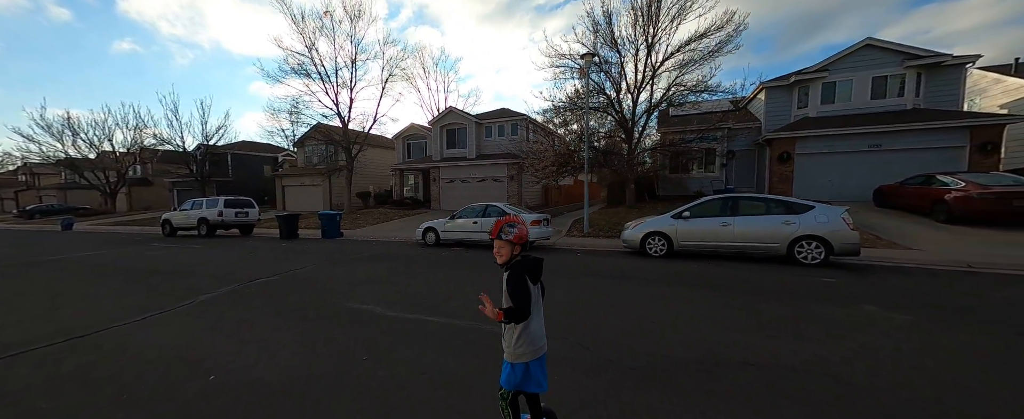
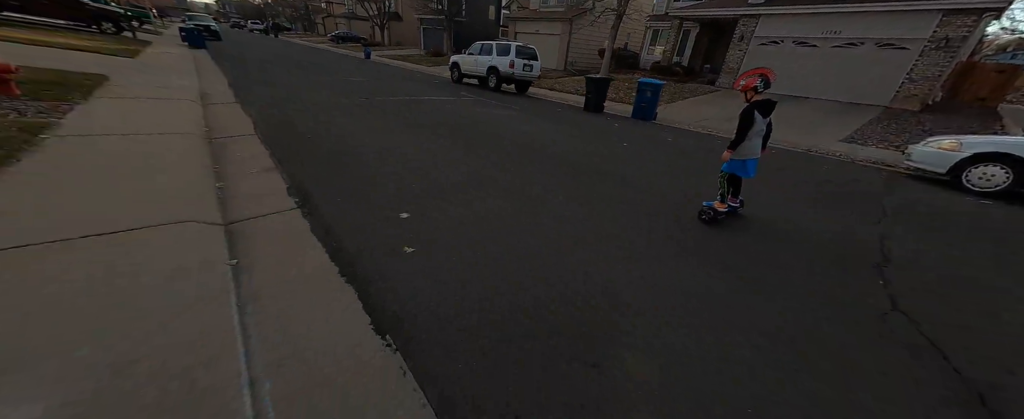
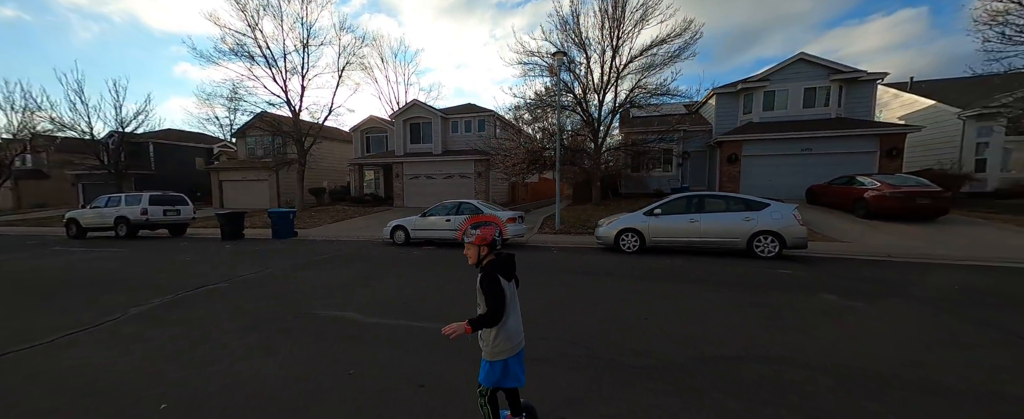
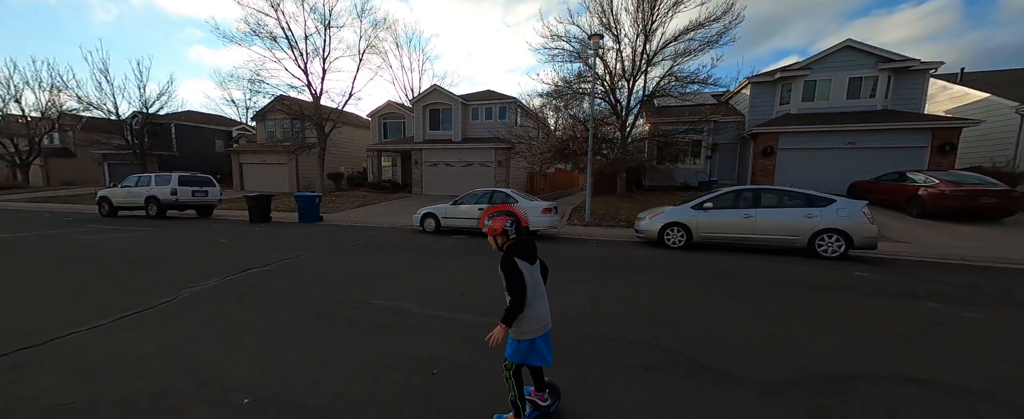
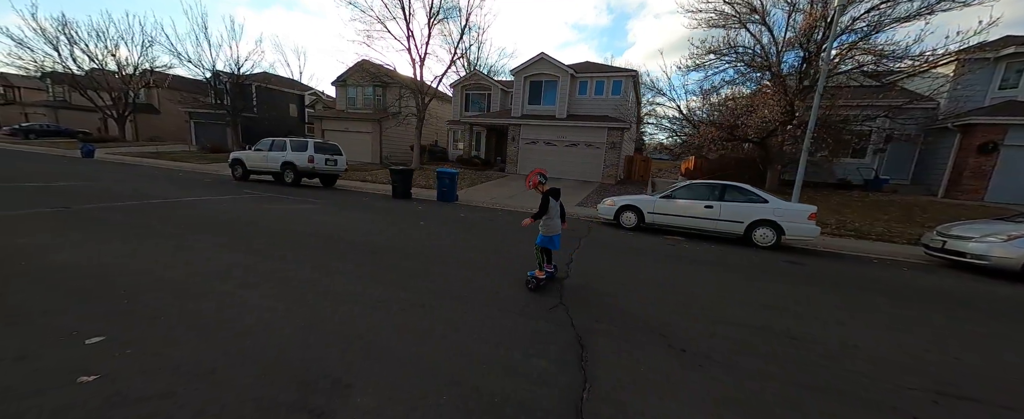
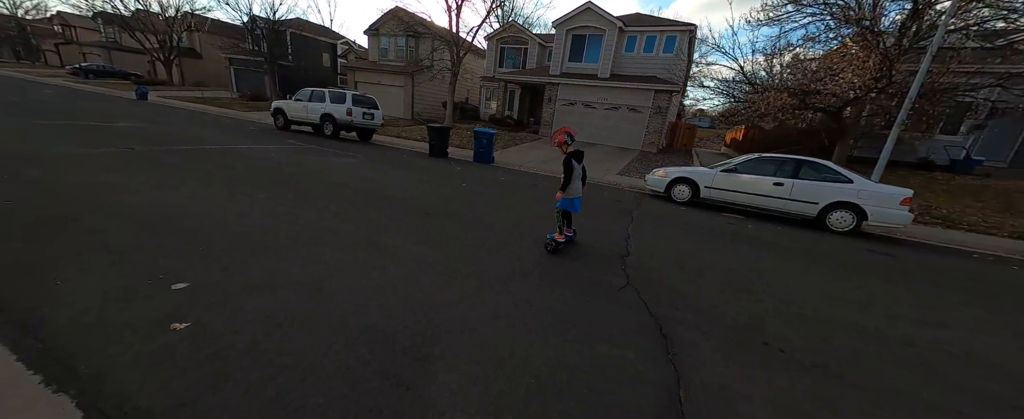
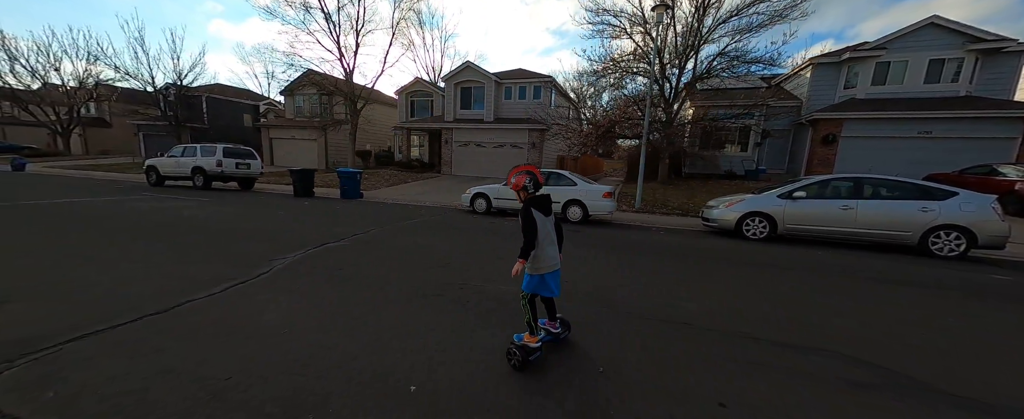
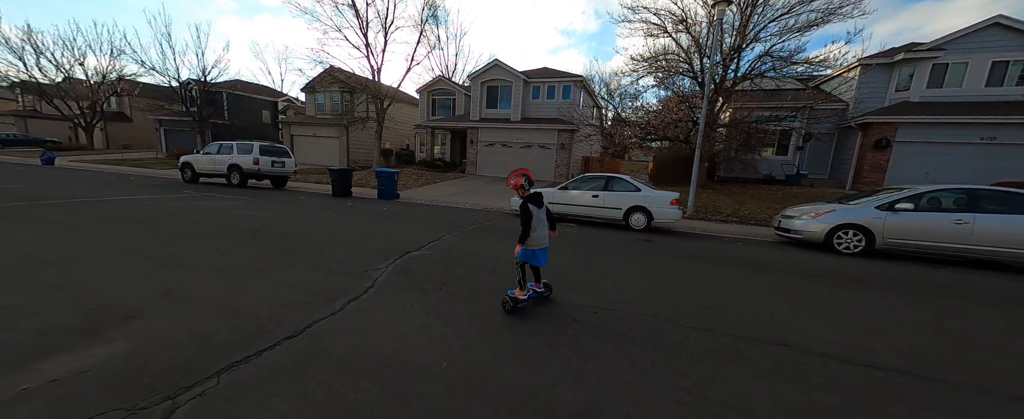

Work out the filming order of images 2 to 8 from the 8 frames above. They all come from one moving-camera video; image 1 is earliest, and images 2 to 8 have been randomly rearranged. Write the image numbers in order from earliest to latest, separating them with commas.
3, 4, 7, 8, 5, 6, 2
